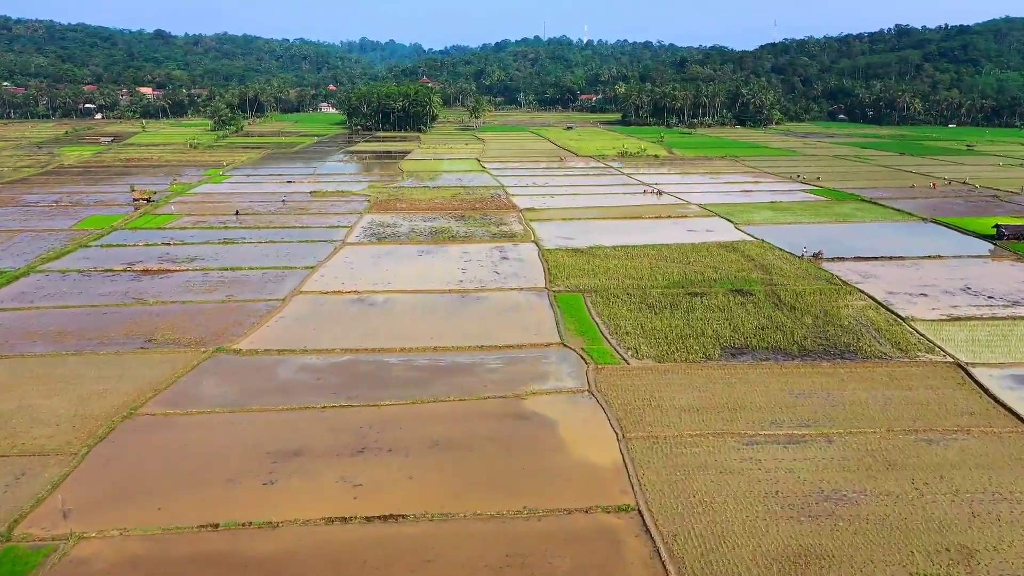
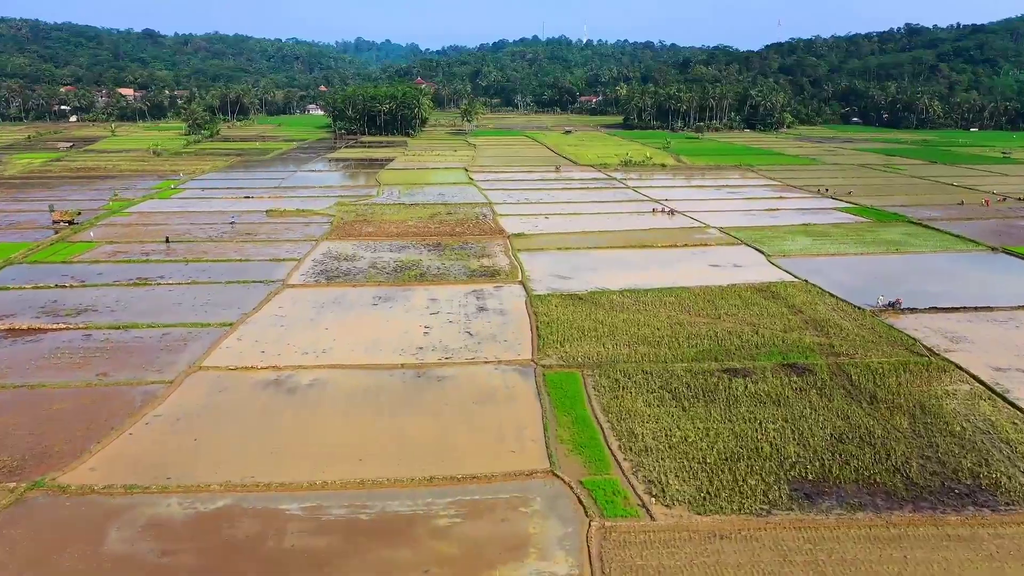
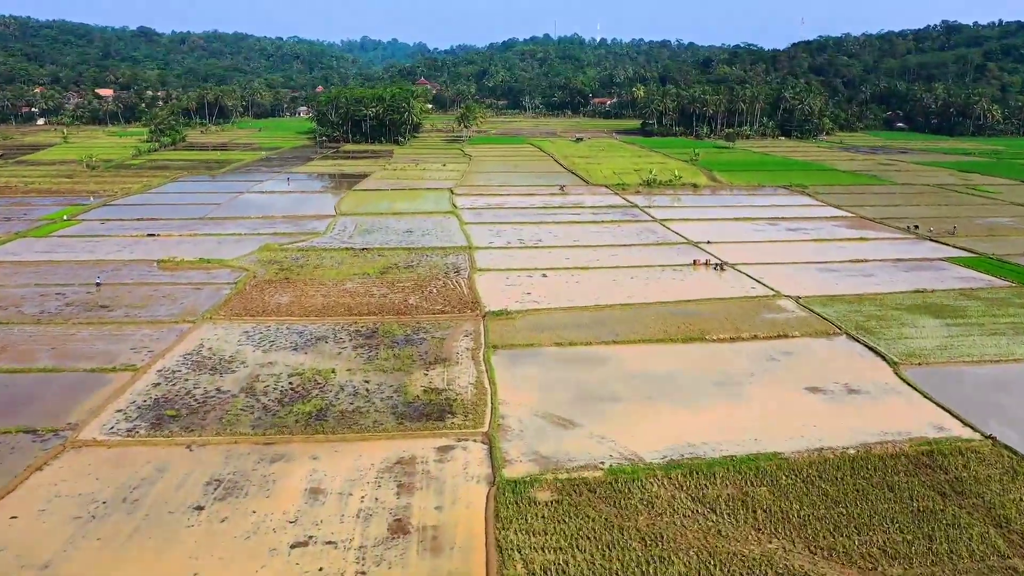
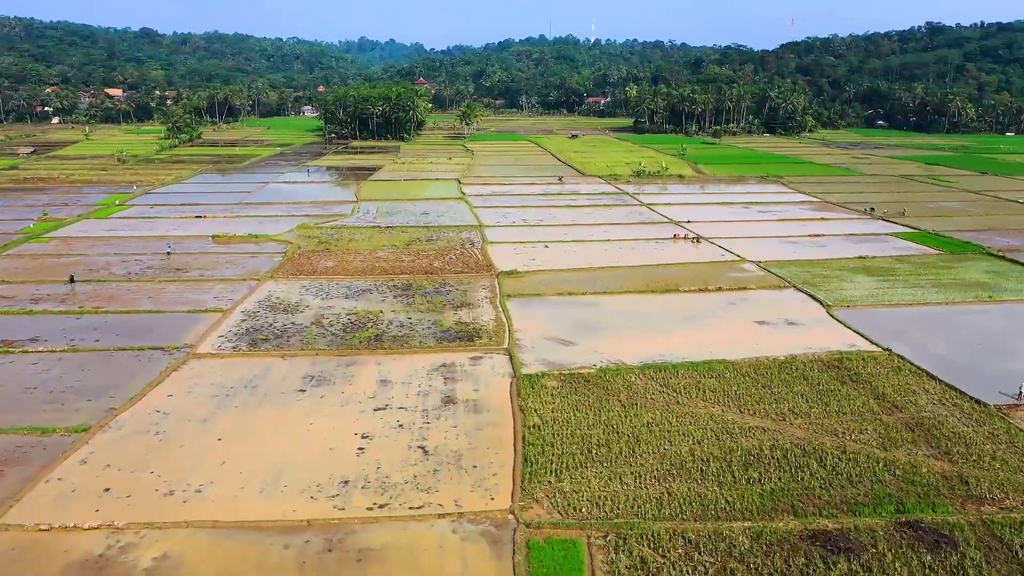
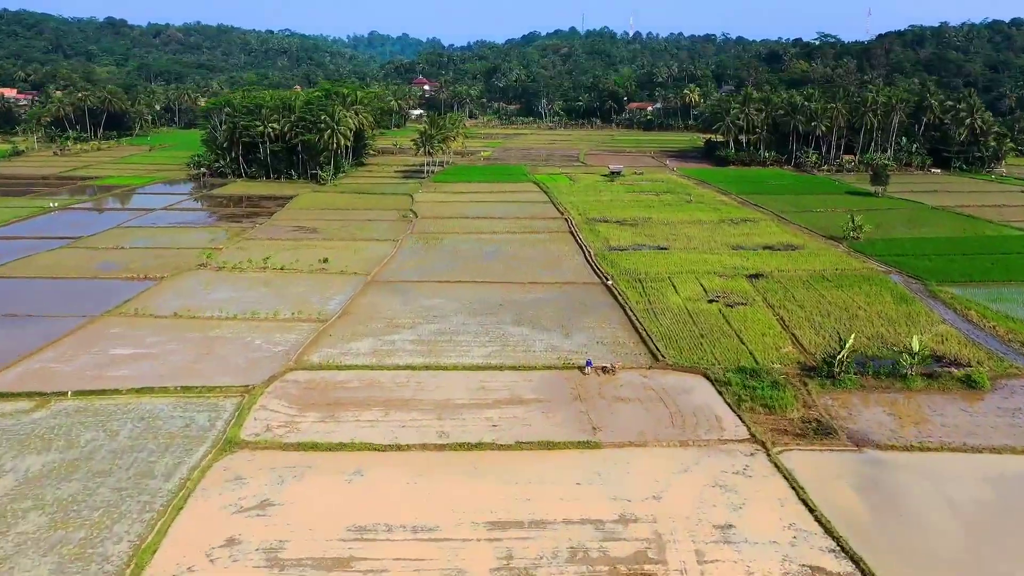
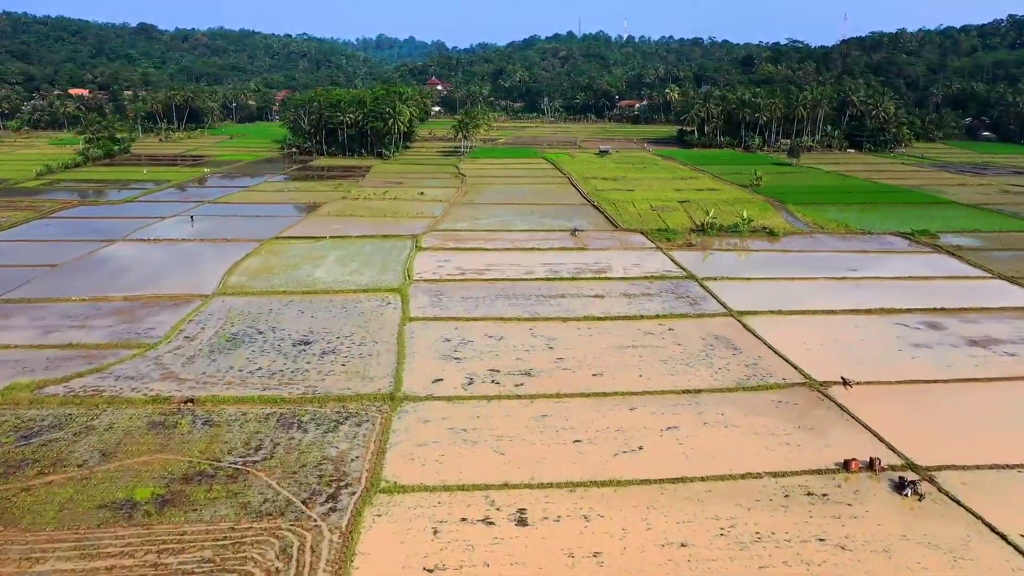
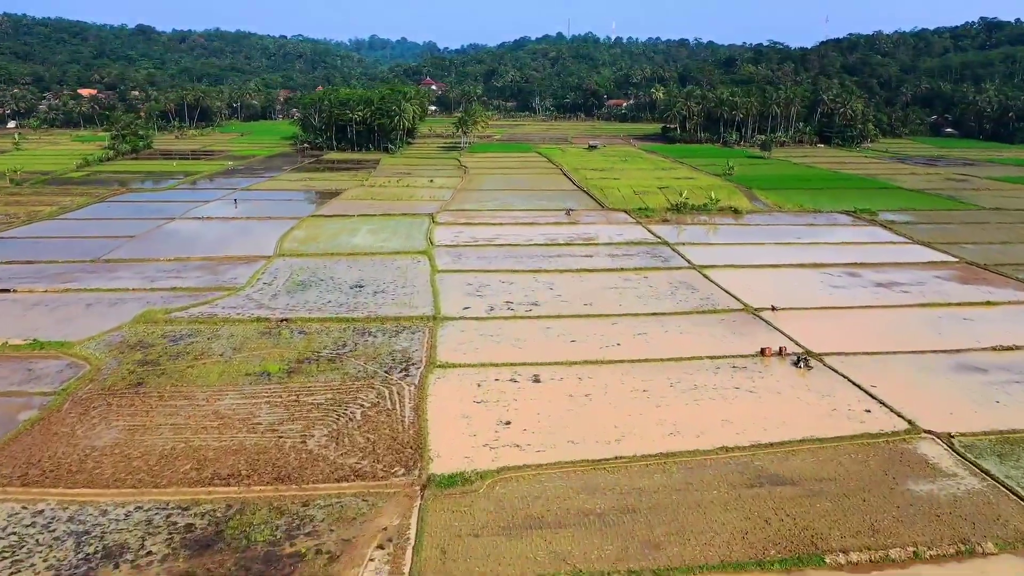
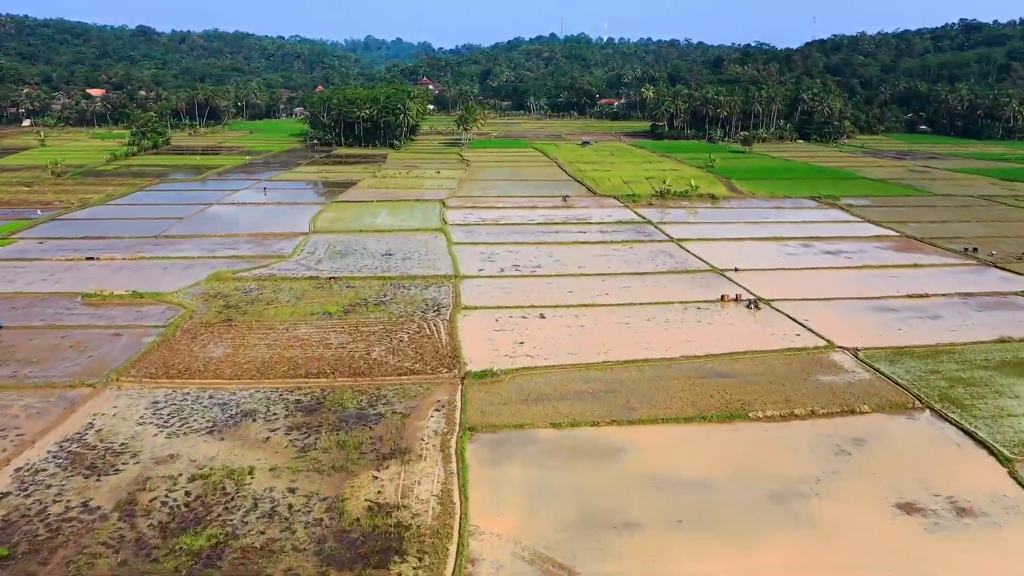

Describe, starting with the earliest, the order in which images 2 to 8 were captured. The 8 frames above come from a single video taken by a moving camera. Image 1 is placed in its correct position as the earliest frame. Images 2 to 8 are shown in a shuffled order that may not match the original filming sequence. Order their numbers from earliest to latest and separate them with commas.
2, 4, 3, 8, 7, 6, 5
